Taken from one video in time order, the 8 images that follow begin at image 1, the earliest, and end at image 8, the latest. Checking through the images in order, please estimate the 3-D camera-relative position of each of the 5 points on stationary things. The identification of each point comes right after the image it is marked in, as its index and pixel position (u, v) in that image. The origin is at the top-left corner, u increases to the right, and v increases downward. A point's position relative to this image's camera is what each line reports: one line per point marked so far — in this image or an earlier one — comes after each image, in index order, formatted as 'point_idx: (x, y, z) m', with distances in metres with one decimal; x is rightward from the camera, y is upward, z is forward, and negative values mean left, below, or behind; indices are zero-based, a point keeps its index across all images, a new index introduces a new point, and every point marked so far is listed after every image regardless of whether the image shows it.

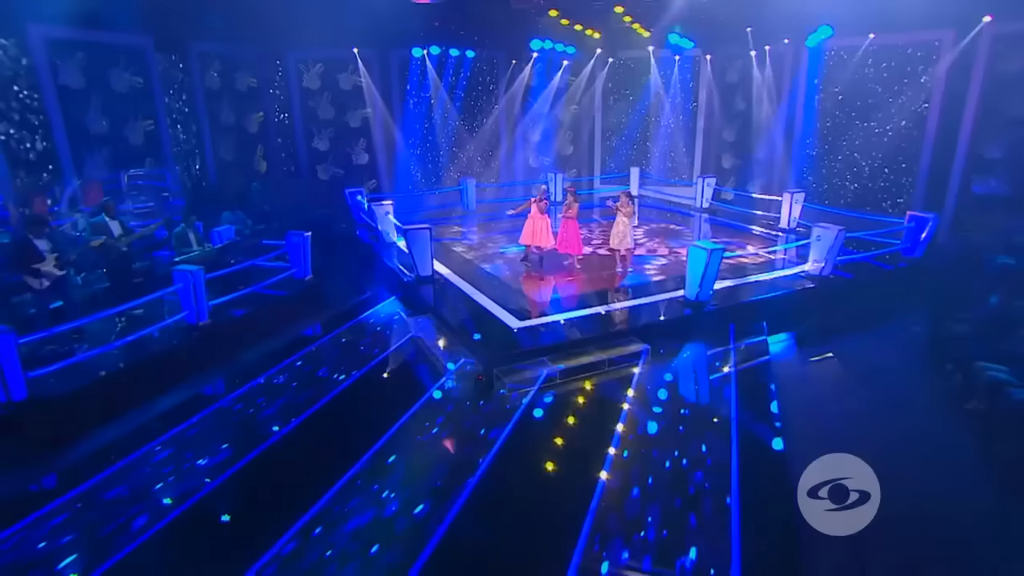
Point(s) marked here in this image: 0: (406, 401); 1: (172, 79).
0: (-0.7, -0.9, +3.8) m
1: (-3.8, +2.3, +6.6) m
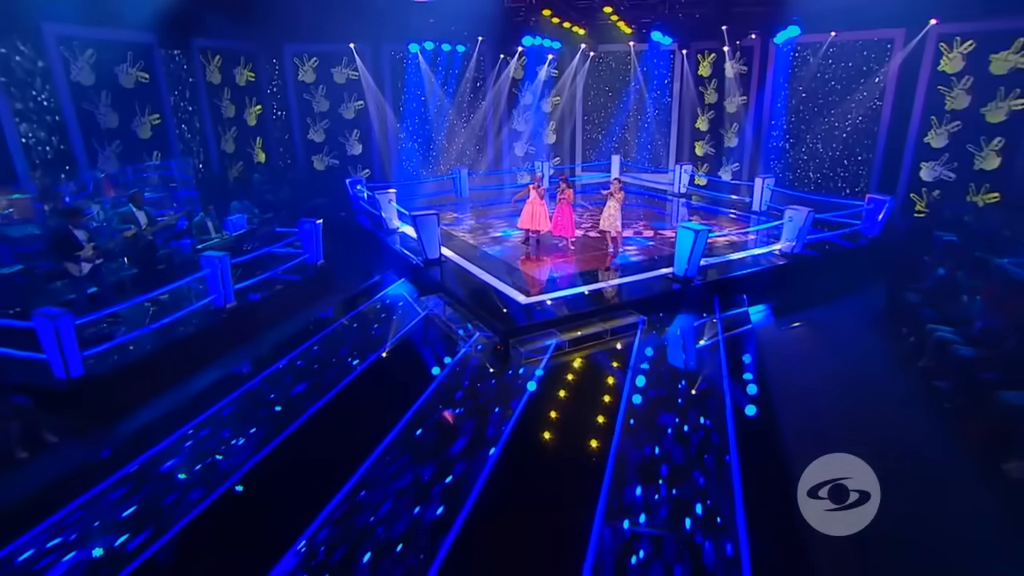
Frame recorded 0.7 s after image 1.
0: (-0.7, -0.7, +4.3) m
1: (-4.0, +2.5, +6.9) m
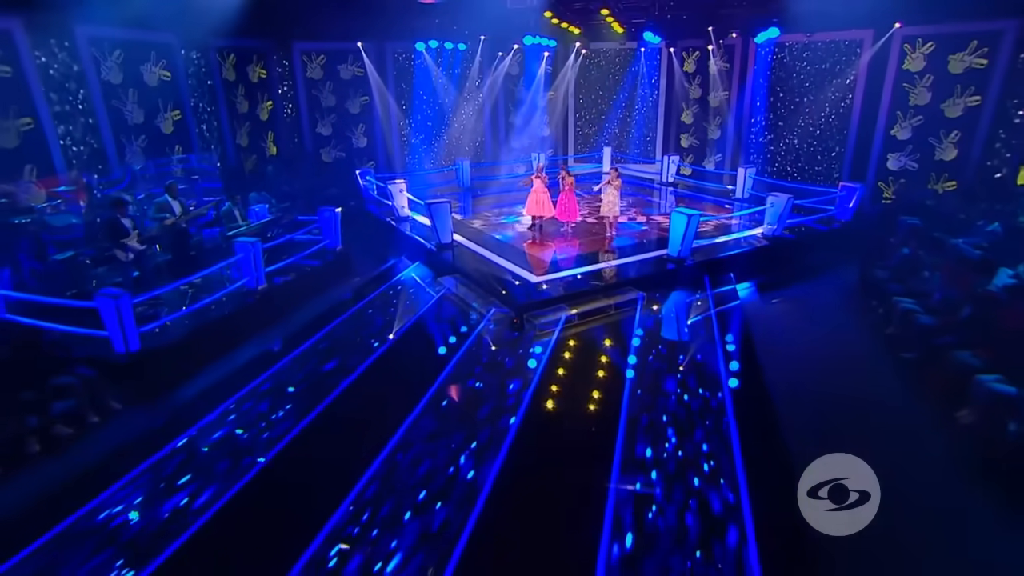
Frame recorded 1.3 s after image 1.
0: (-0.6, -0.6, +4.8) m
1: (-4.0, +2.6, +7.3) m
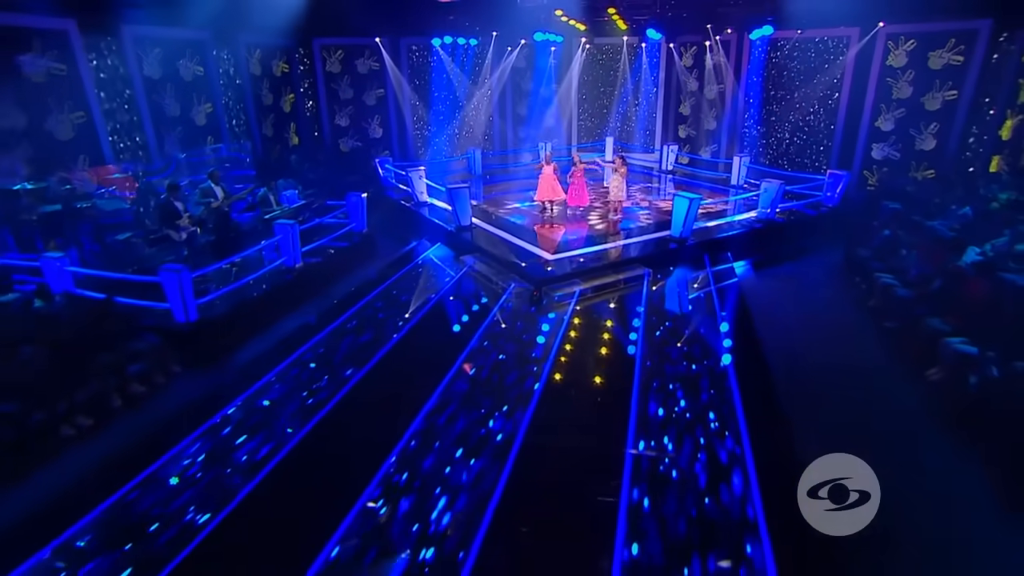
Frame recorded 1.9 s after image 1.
0: (-0.4, -0.4, +5.3) m
1: (-3.8, +2.9, +7.7) m
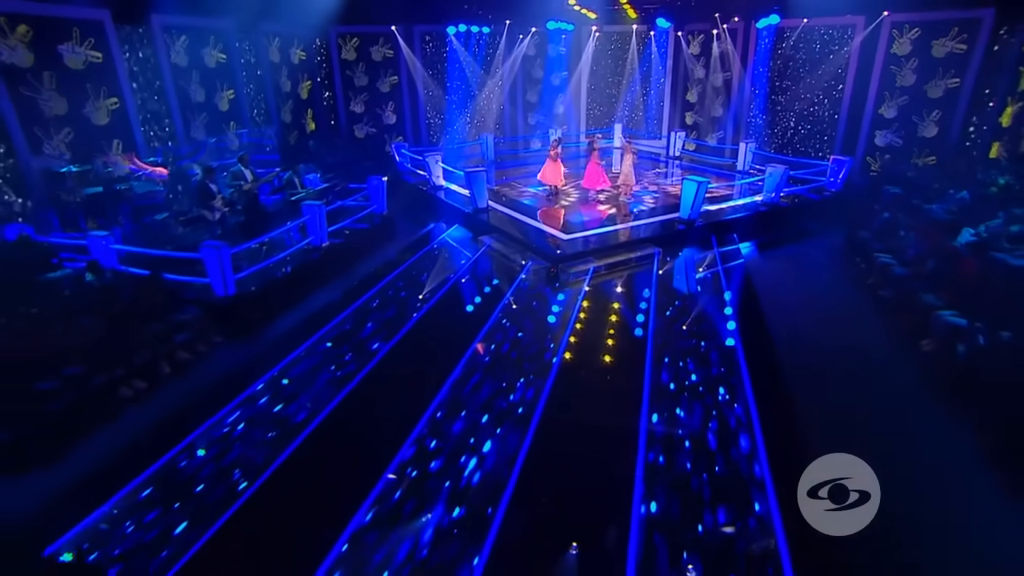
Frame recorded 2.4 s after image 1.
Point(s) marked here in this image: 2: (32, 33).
0: (-0.3, -0.2, +5.6) m
1: (-3.6, +3.1, +7.9) m
2: (-4.3, +2.3, +5.3) m
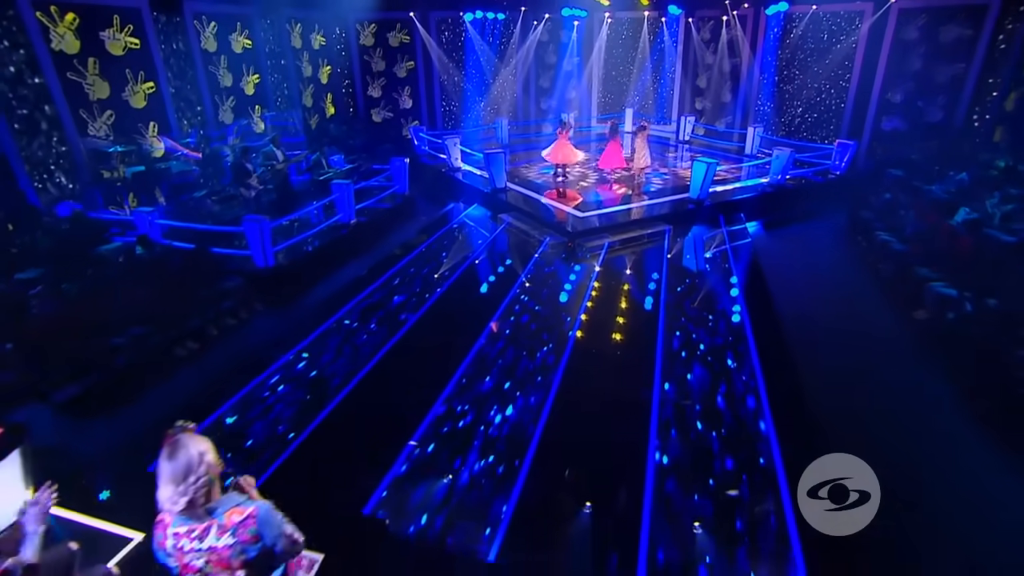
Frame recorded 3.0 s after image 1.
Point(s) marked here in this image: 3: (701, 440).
0: (-0.1, +0.1, +5.9) m
1: (-3.4, +3.4, +8.2) m
2: (-4.2, +2.6, +5.6) m
3: (+1.1, -0.9, +3.7) m
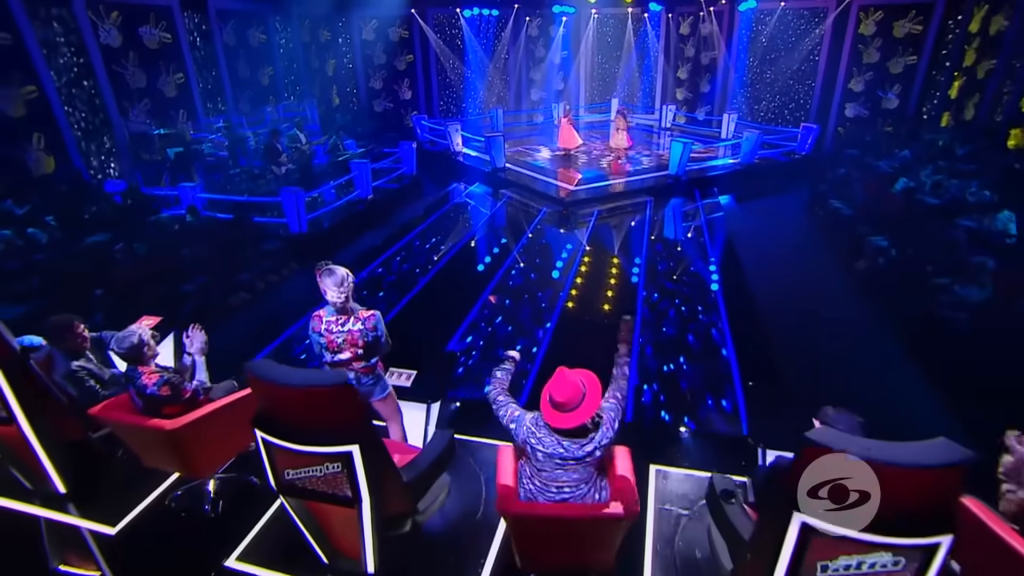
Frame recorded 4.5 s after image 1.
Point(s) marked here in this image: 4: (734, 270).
0: (-0.1, +0.5, +6.7) m
1: (-3.5, +3.8, +8.9) m
2: (-4.2, +2.9, +6.3) m
3: (+1.2, -0.5, +4.5) m
4: (+2.3, +0.3, +6.2) m
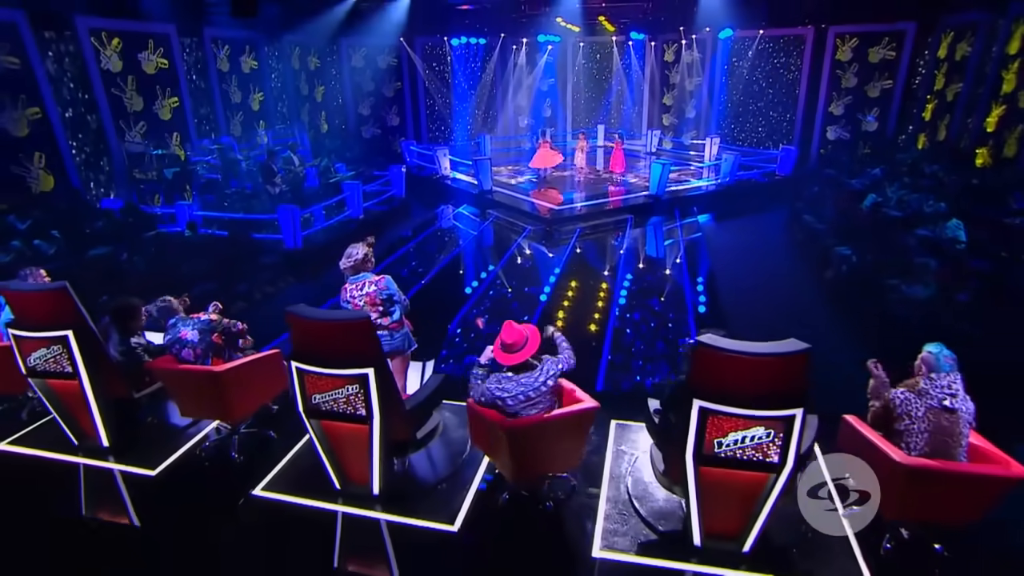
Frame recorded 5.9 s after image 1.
0: (-0.2, +0.3, +6.9) m
1: (-3.7, +3.5, +9.2) m
2: (-4.3, +2.7, +6.5) m
3: (+1.1, -0.6, +4.7) m
4: (+2.1, +0.1, +6.4) m
